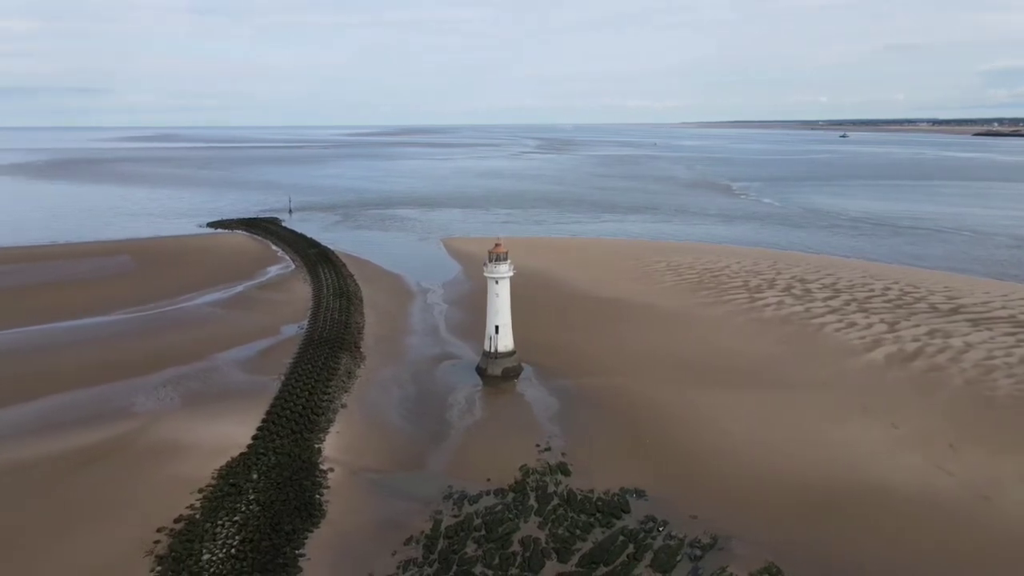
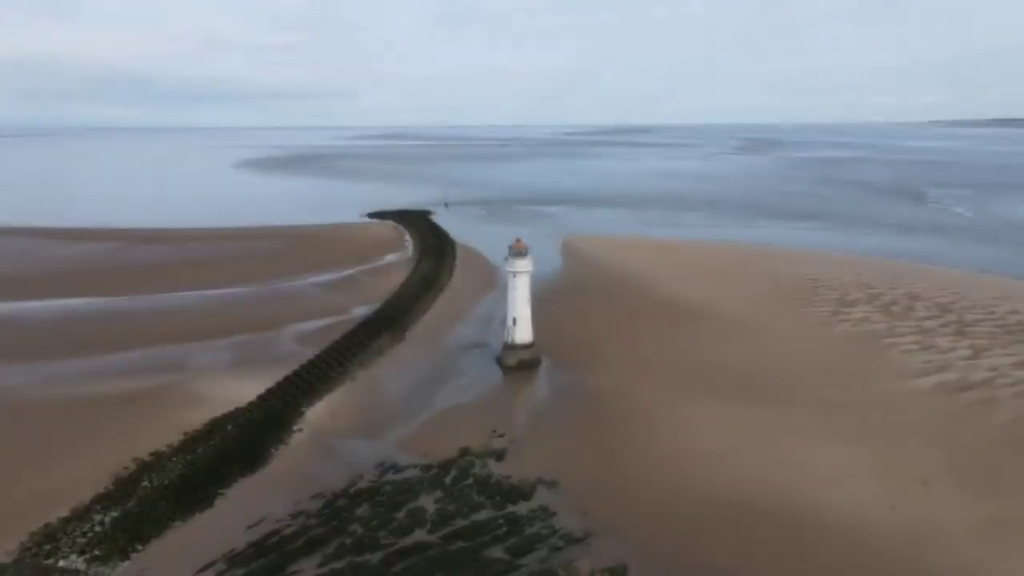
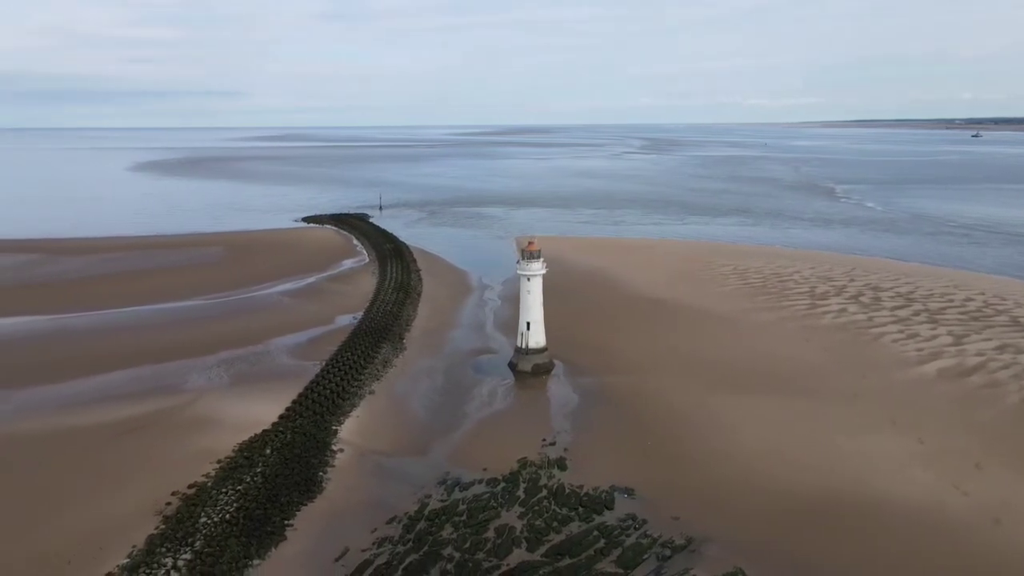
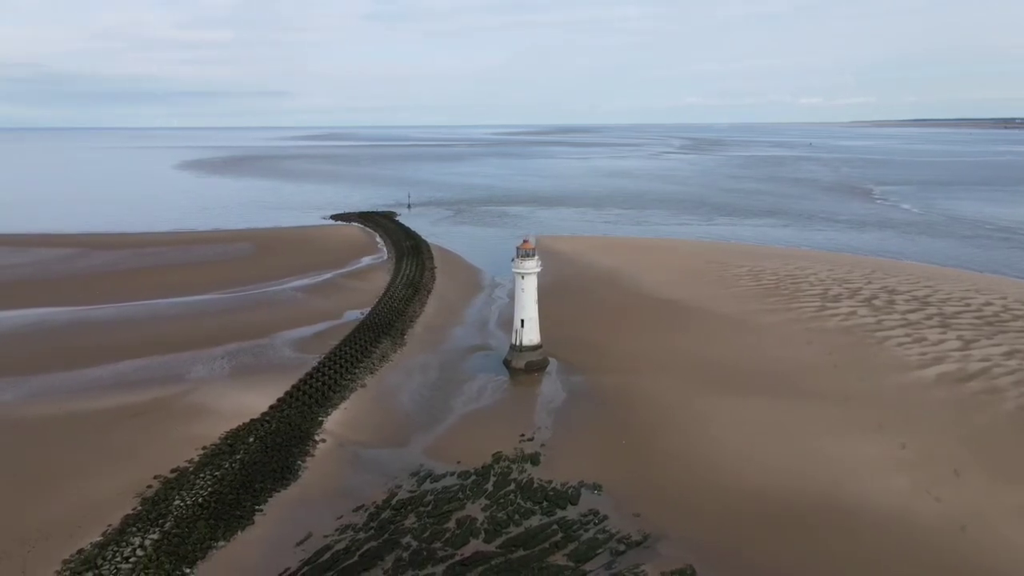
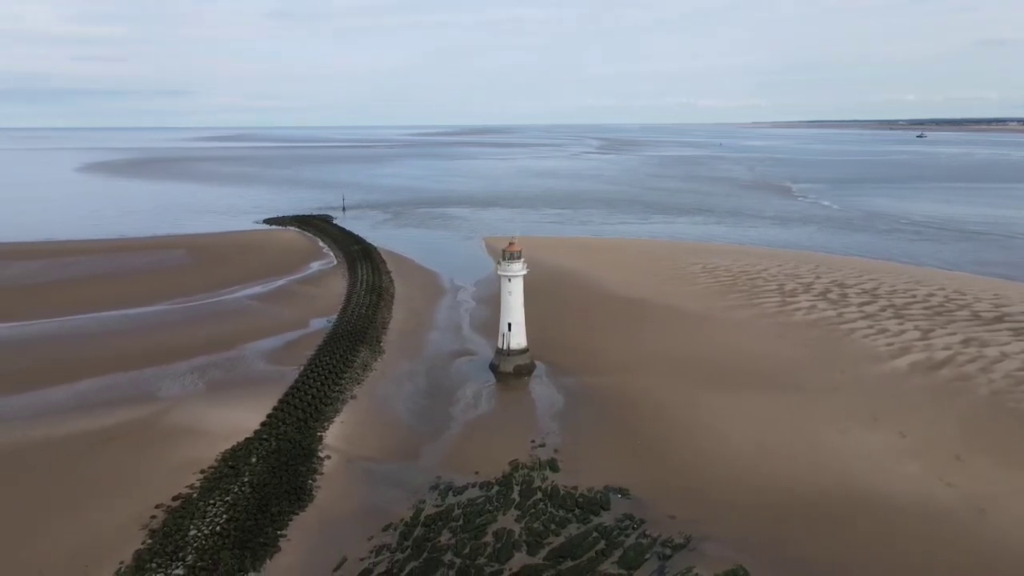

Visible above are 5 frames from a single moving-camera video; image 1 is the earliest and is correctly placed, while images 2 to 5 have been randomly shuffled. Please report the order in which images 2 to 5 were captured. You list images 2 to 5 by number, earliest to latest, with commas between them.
5, 3, 4, 2
